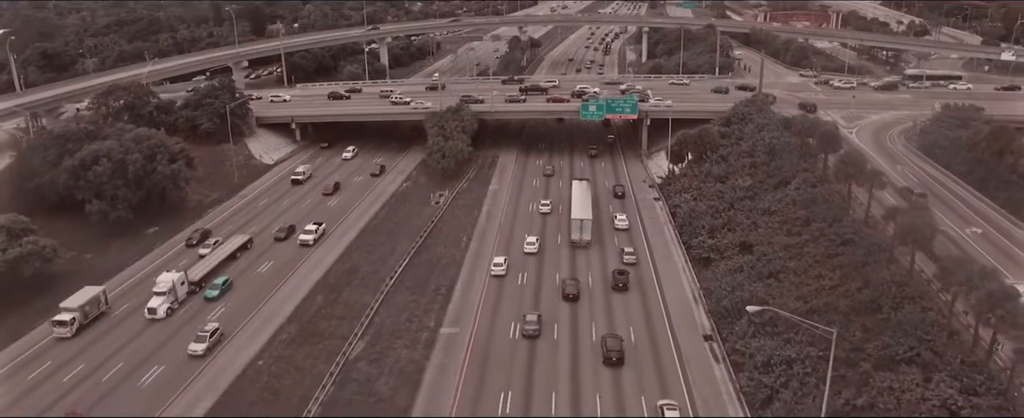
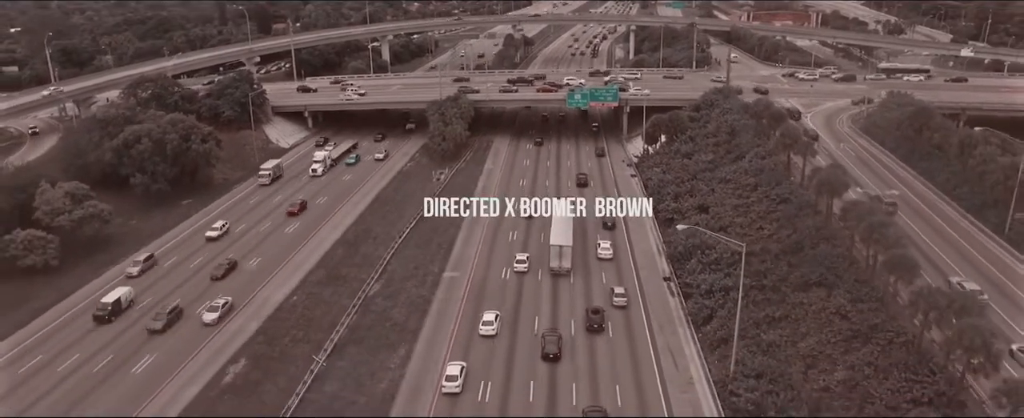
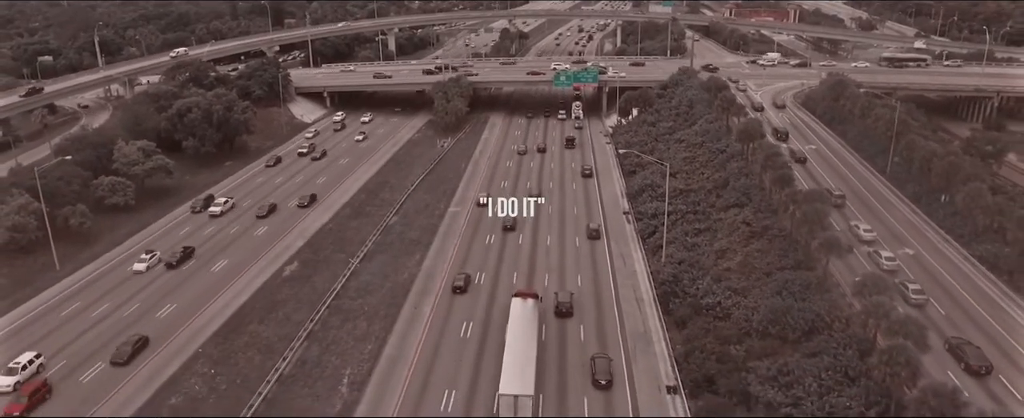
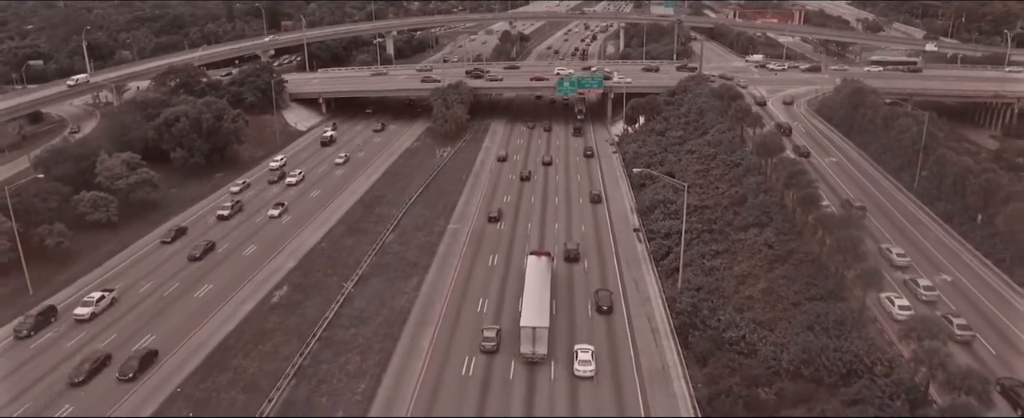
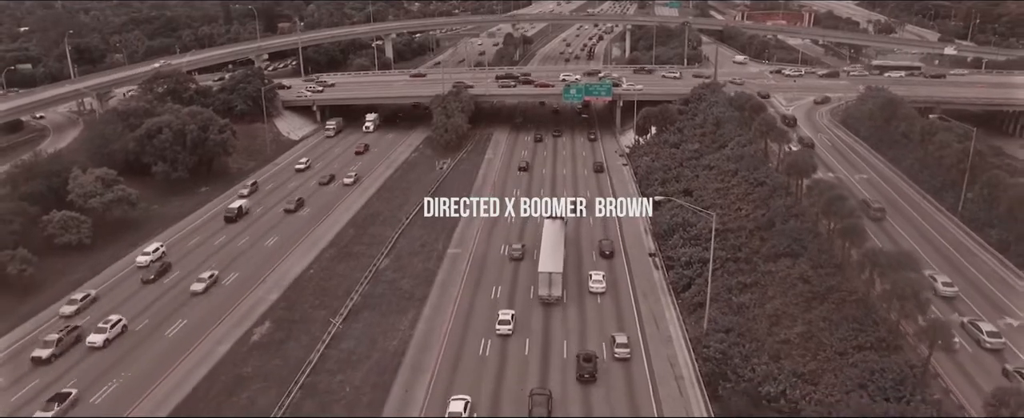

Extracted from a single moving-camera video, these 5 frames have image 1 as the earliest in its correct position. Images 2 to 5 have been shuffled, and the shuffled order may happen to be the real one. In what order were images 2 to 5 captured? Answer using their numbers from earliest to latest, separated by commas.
2, 5, 4, 3
